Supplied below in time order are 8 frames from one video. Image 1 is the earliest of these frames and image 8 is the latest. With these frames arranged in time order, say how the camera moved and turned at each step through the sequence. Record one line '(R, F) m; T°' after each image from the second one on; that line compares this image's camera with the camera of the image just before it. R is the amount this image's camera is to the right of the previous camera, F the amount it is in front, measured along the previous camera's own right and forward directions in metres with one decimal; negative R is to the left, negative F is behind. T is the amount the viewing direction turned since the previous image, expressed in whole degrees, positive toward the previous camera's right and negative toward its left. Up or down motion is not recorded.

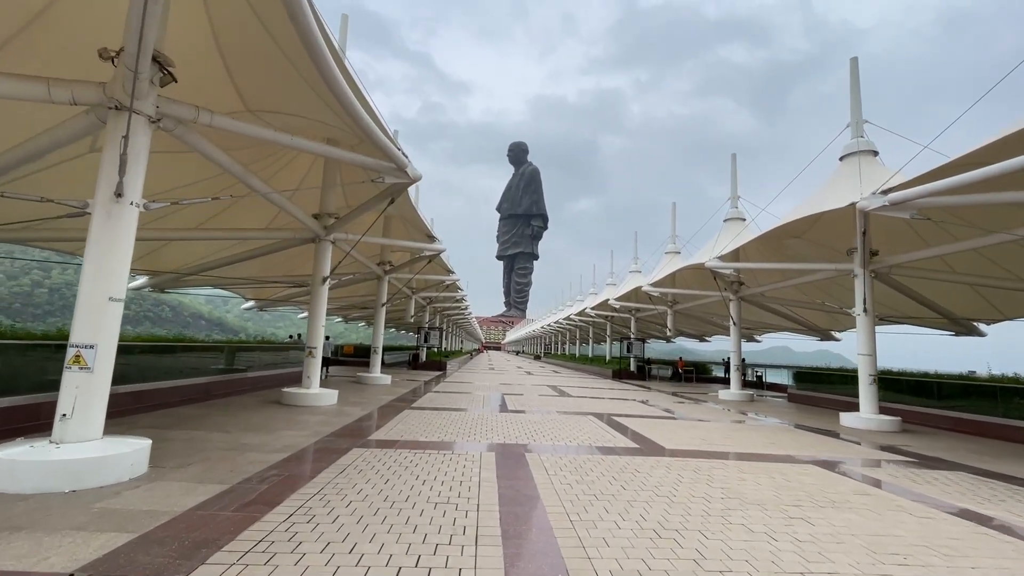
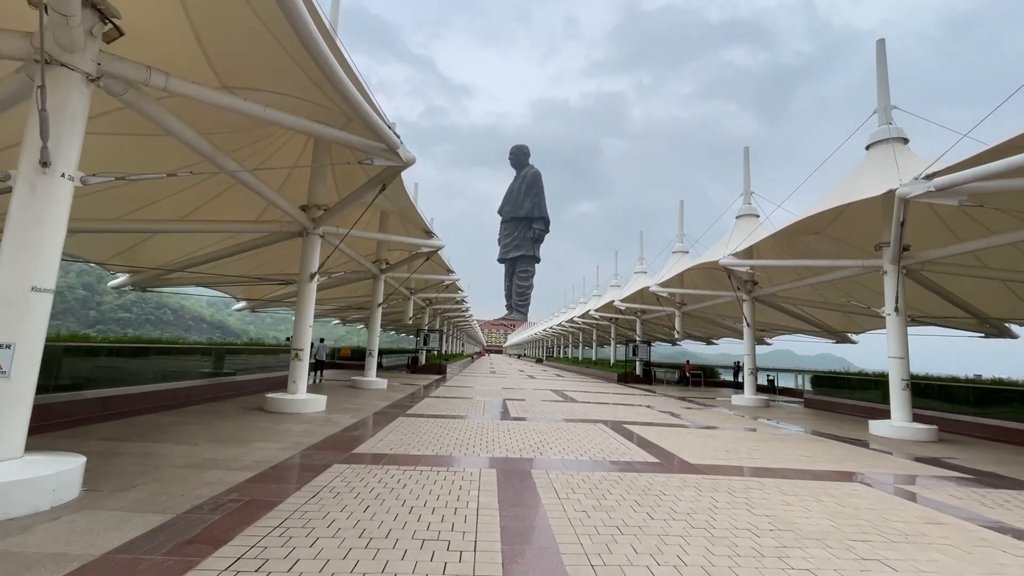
(0.0, +0.9) m; 0°
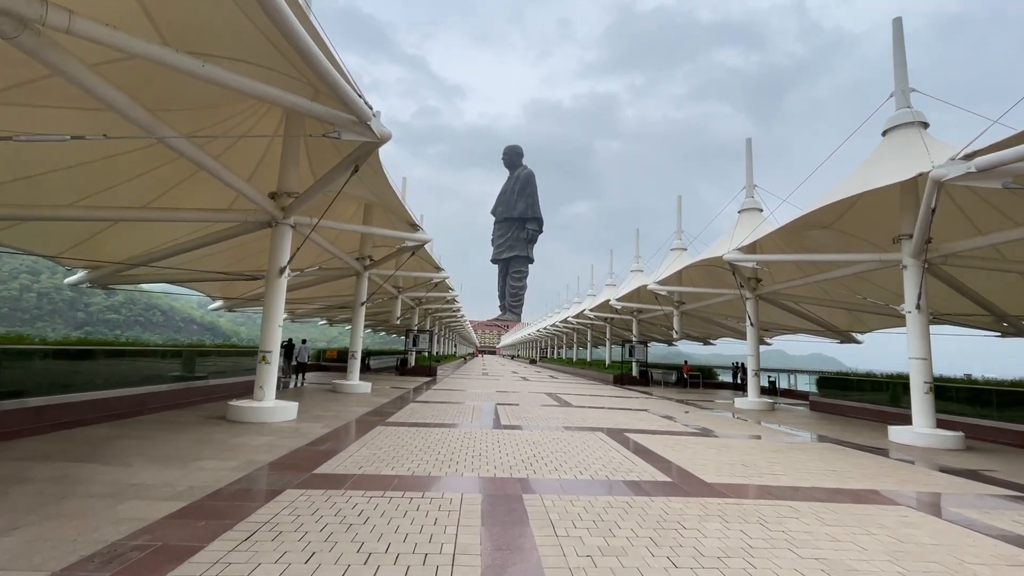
(+0.1, +1.0) m; +1°
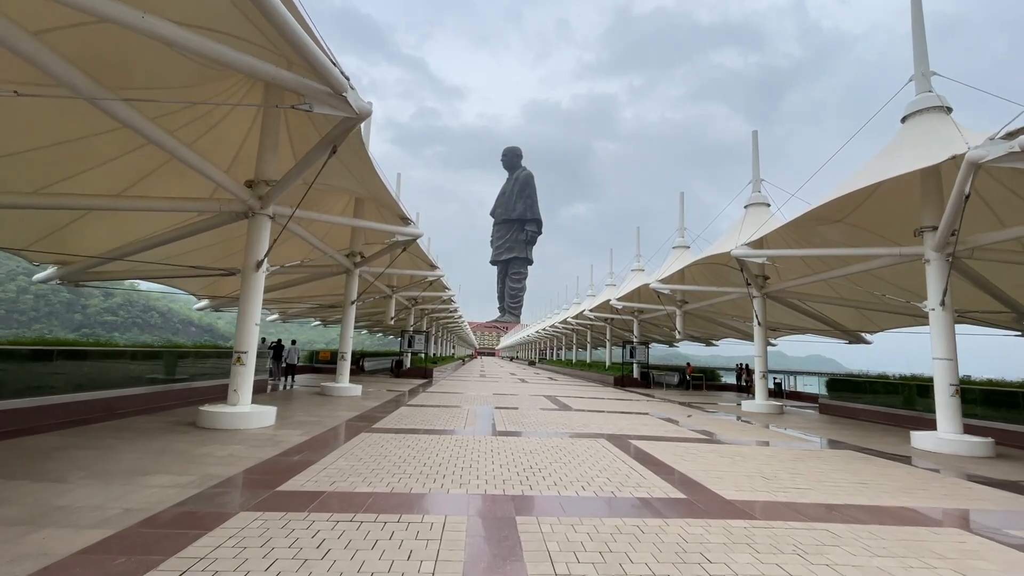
(+0.1, +0.7) m; 0°
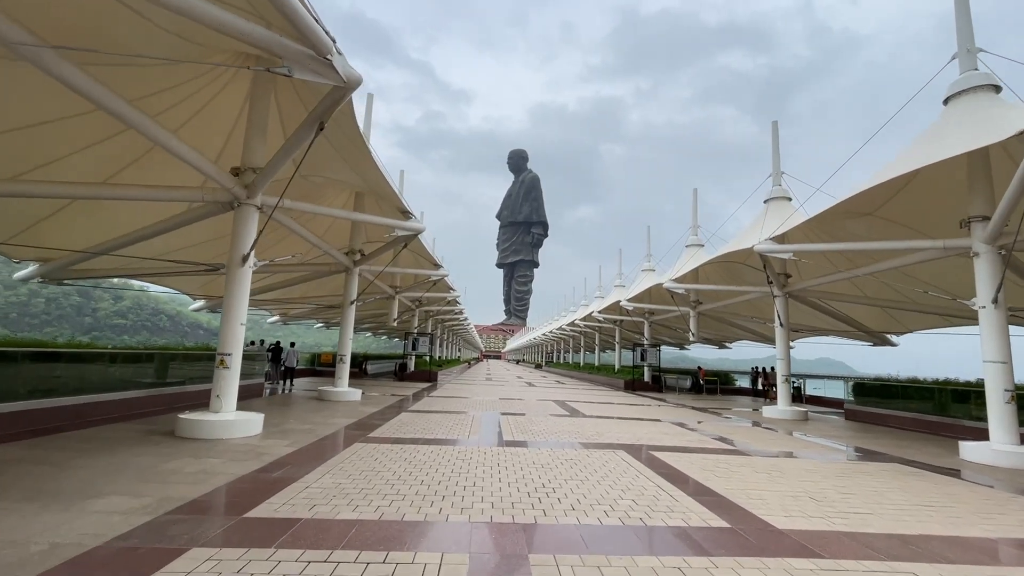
(0.0, +0.8) m; -1°
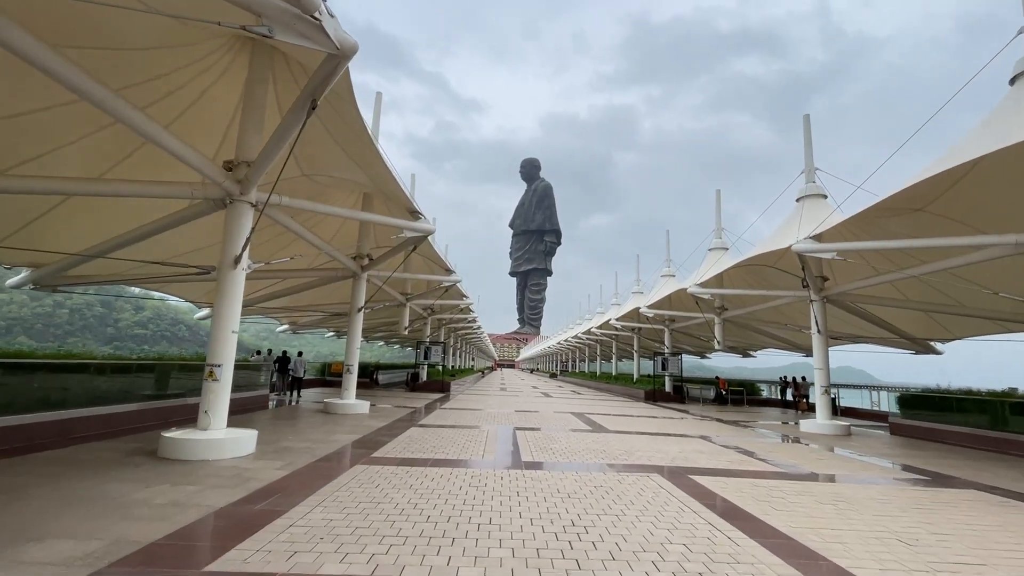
(-0.1, +0.9) m; -2°
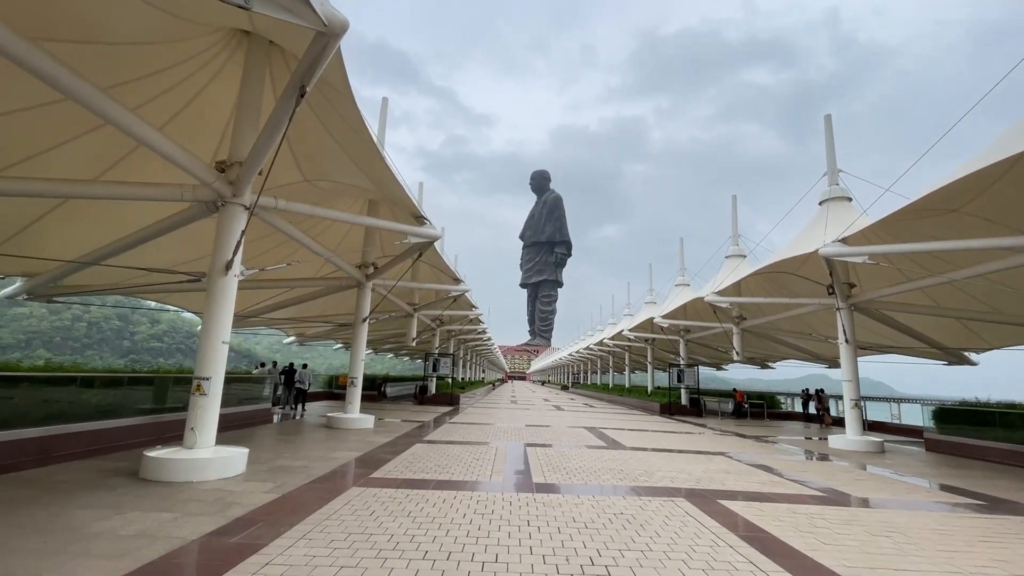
(0.0, +0.6) m; -1°
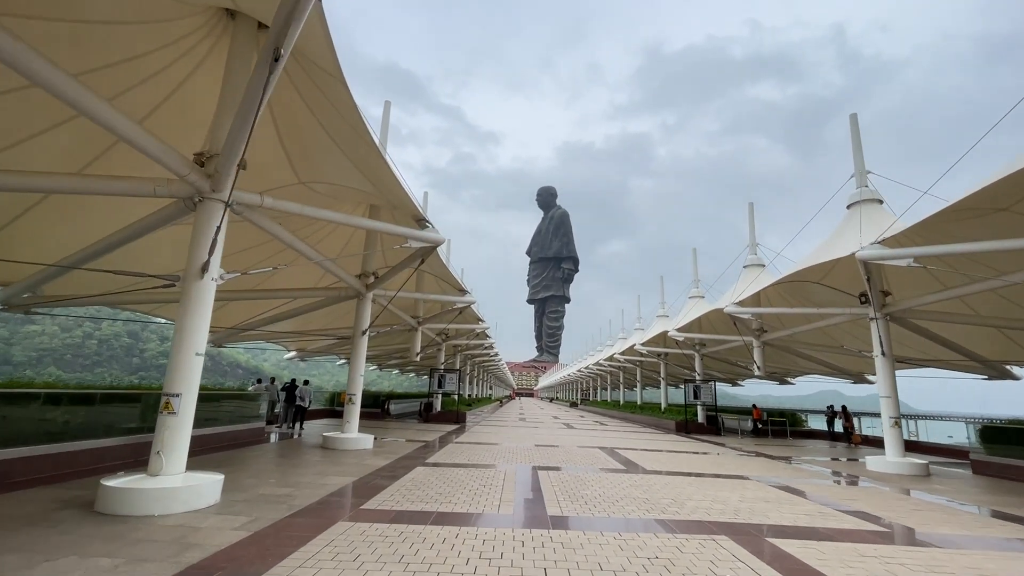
(0.0, +0.9) m; -1°
